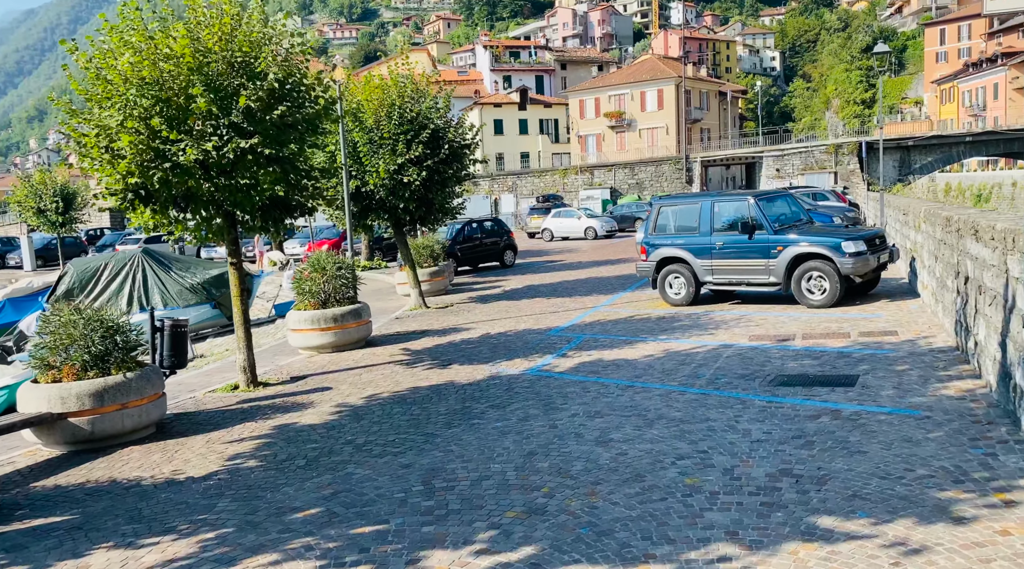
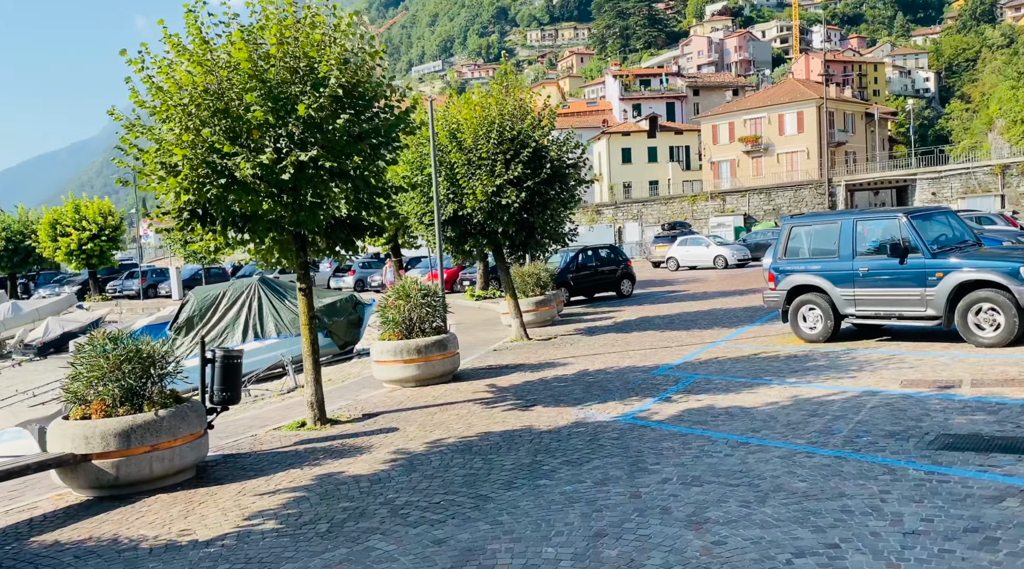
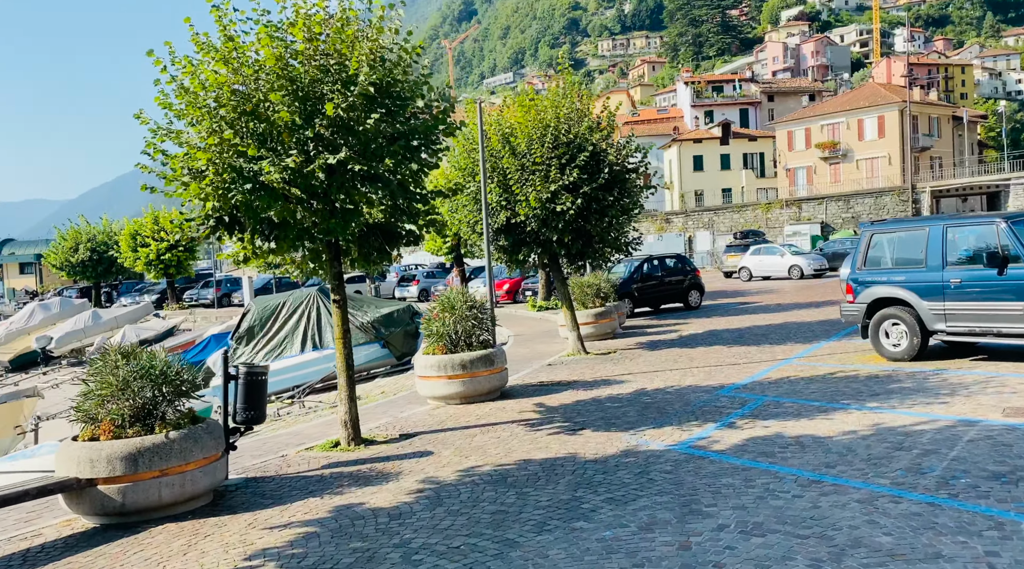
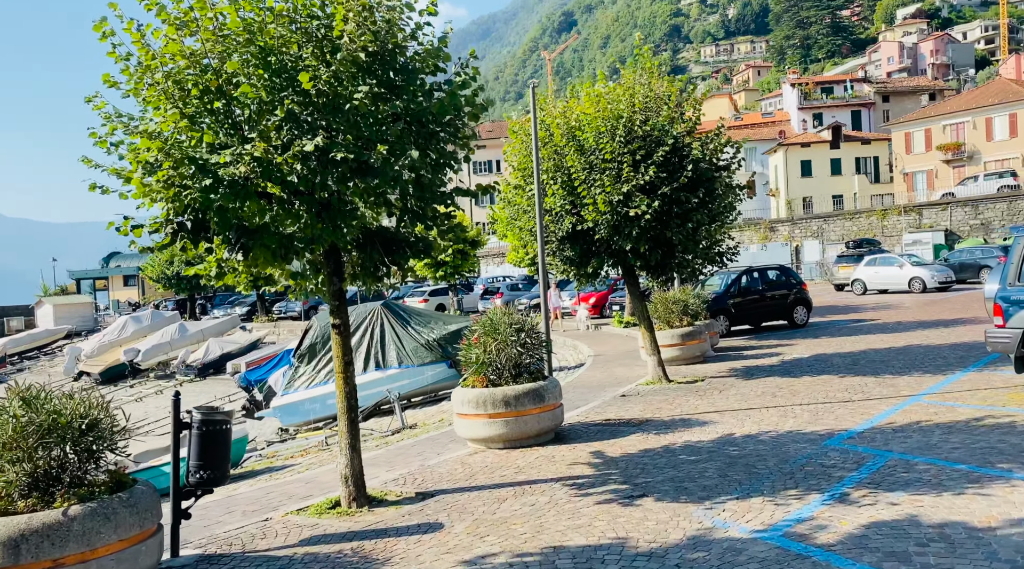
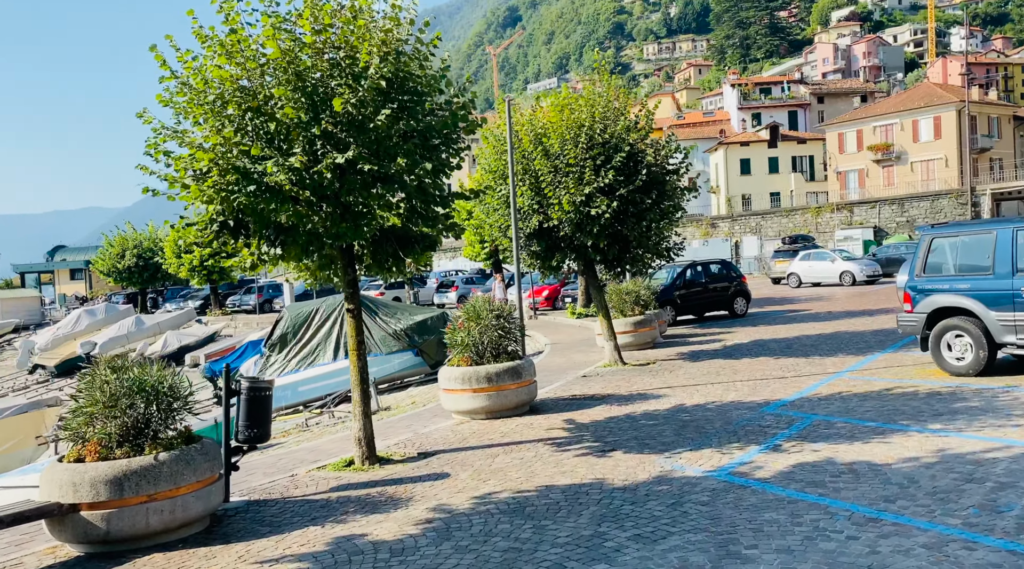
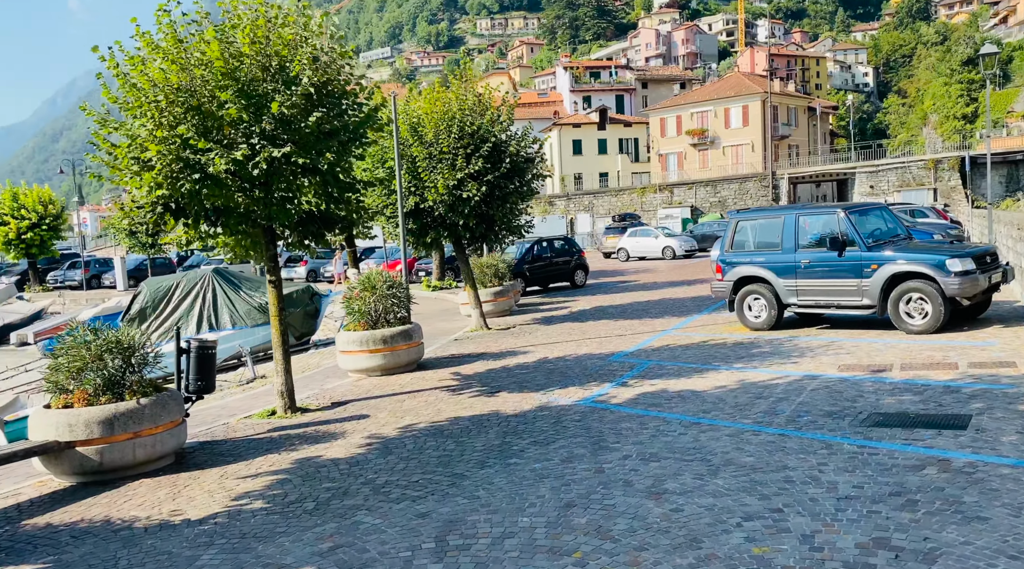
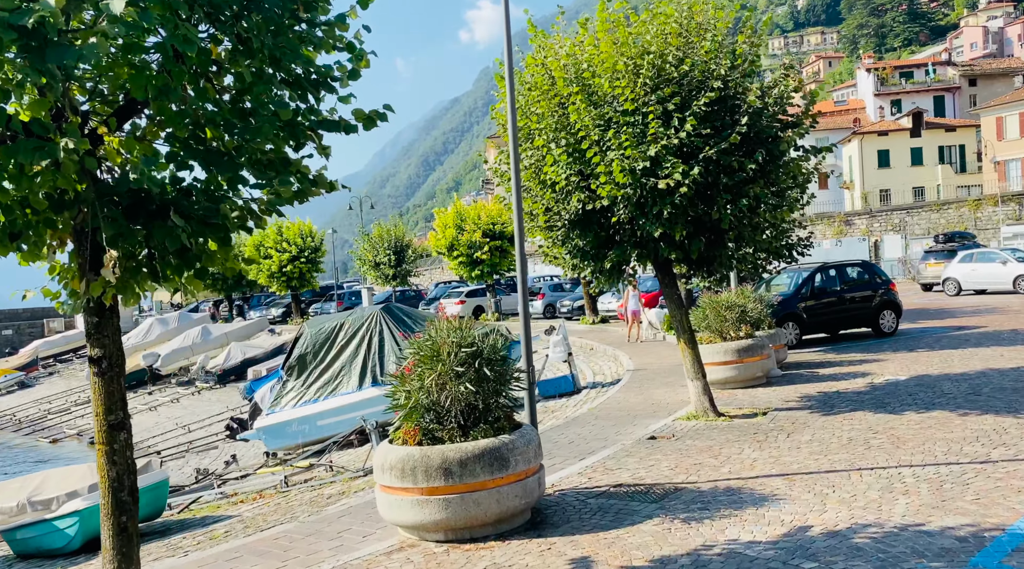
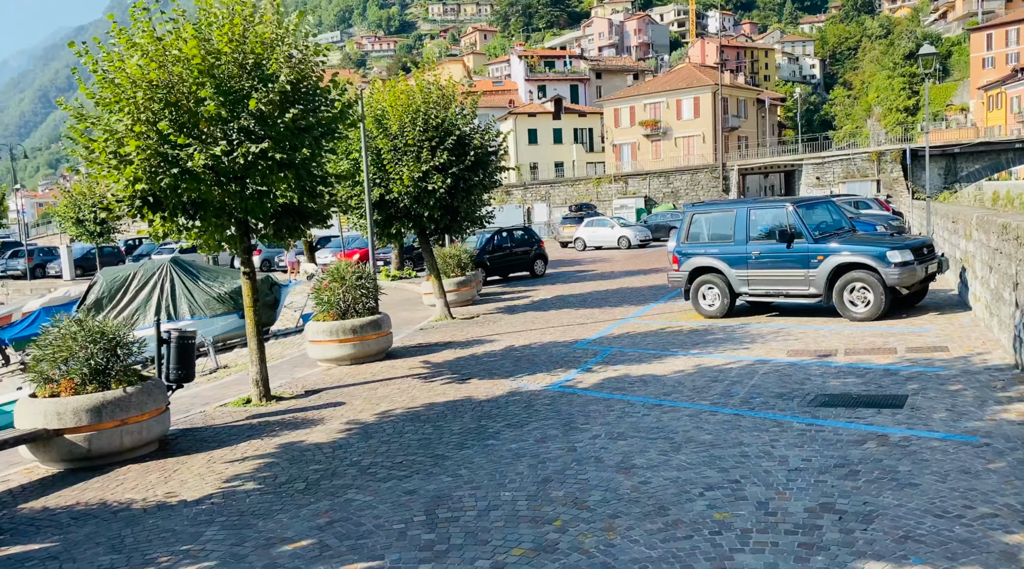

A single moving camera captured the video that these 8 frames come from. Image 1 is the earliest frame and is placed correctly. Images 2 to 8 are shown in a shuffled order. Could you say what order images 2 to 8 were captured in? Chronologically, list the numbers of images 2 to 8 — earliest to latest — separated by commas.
8, 6, 2, 3, 5, 4, 7
